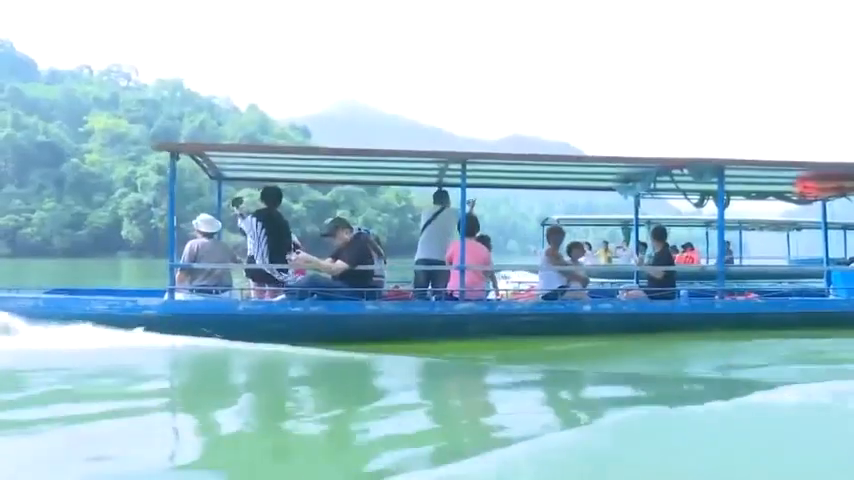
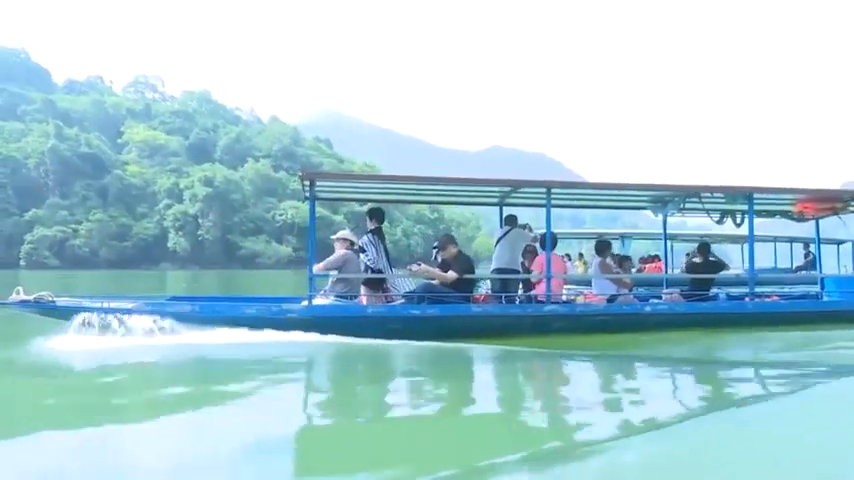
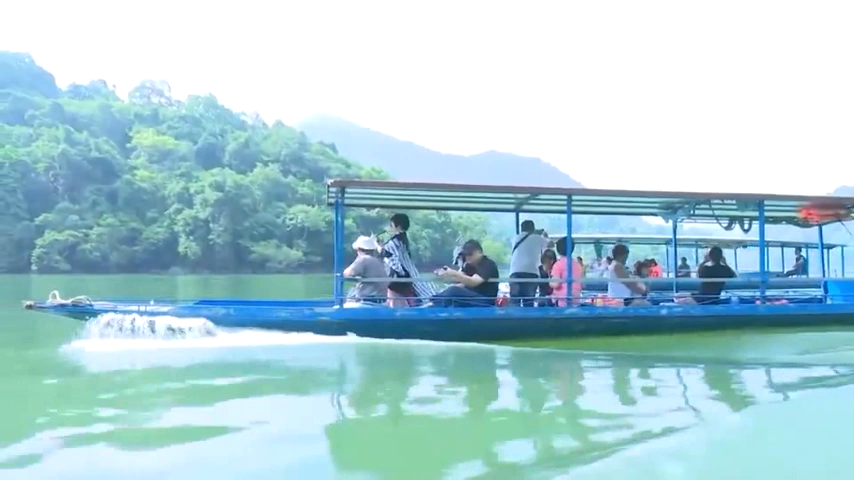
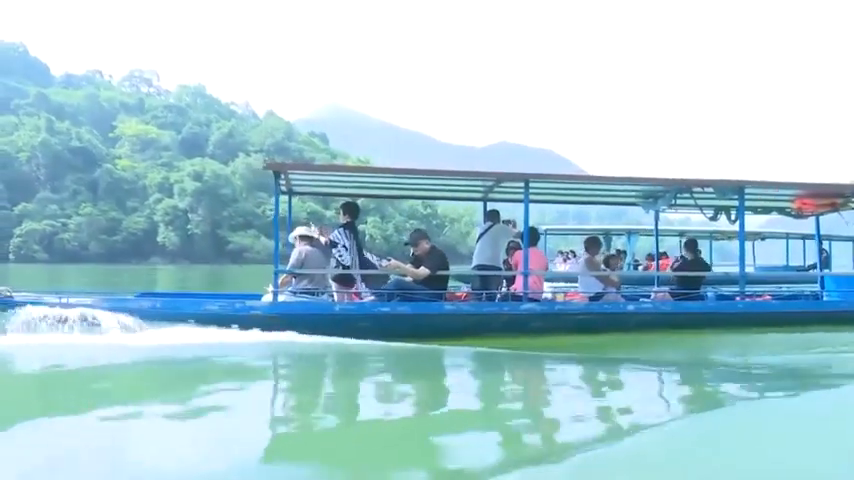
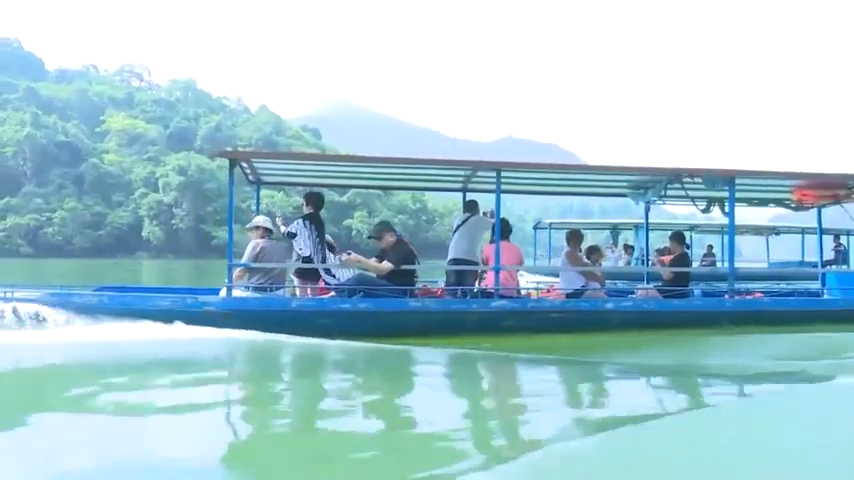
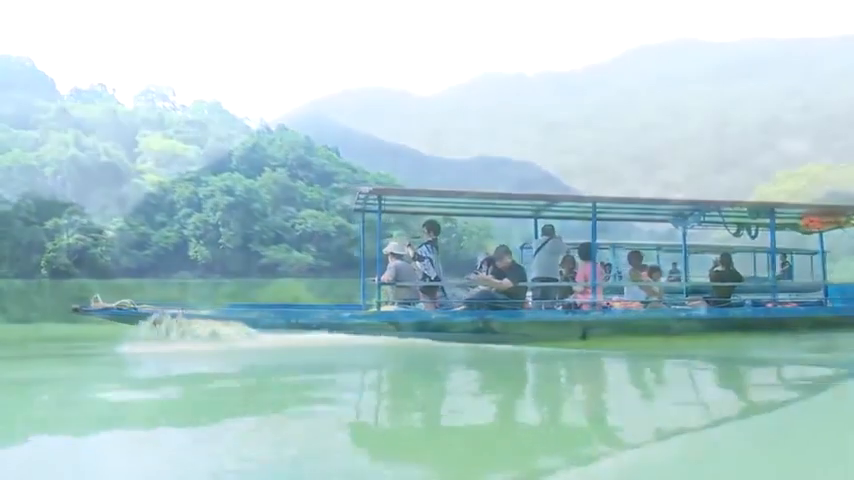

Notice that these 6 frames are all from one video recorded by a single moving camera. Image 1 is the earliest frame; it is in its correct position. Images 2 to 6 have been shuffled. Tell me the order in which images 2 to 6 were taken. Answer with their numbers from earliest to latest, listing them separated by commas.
5, 4, 2, 3, 6
